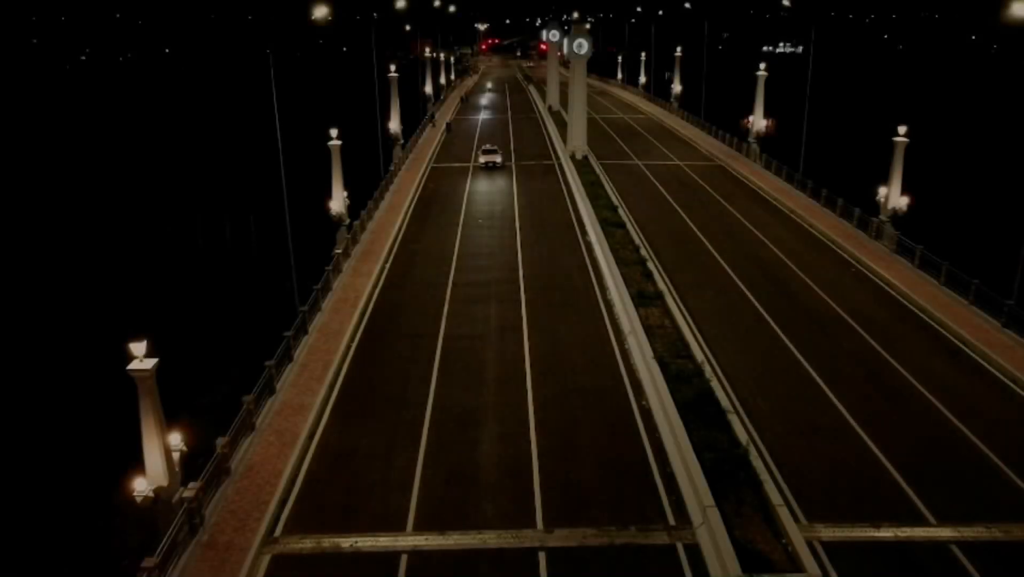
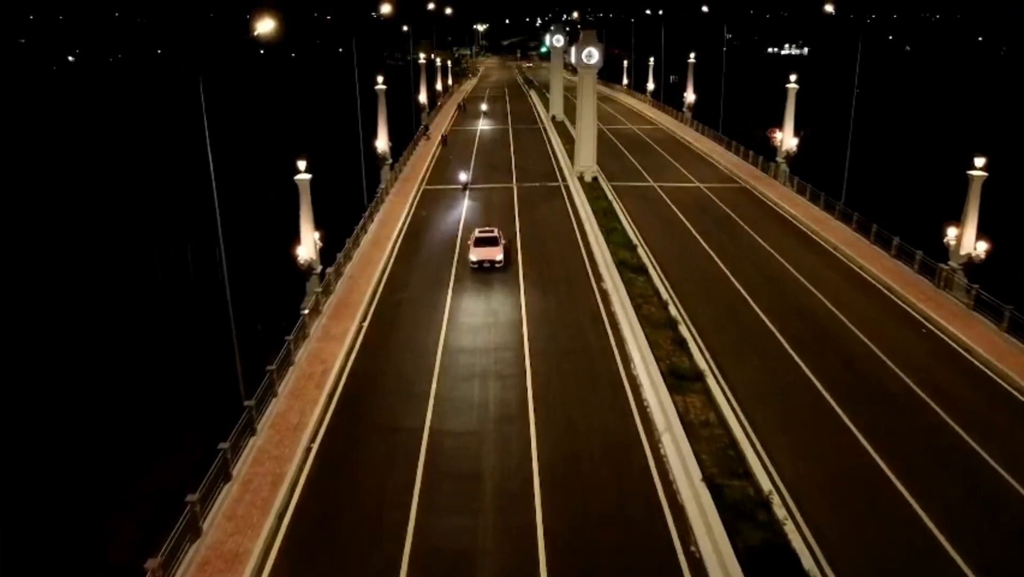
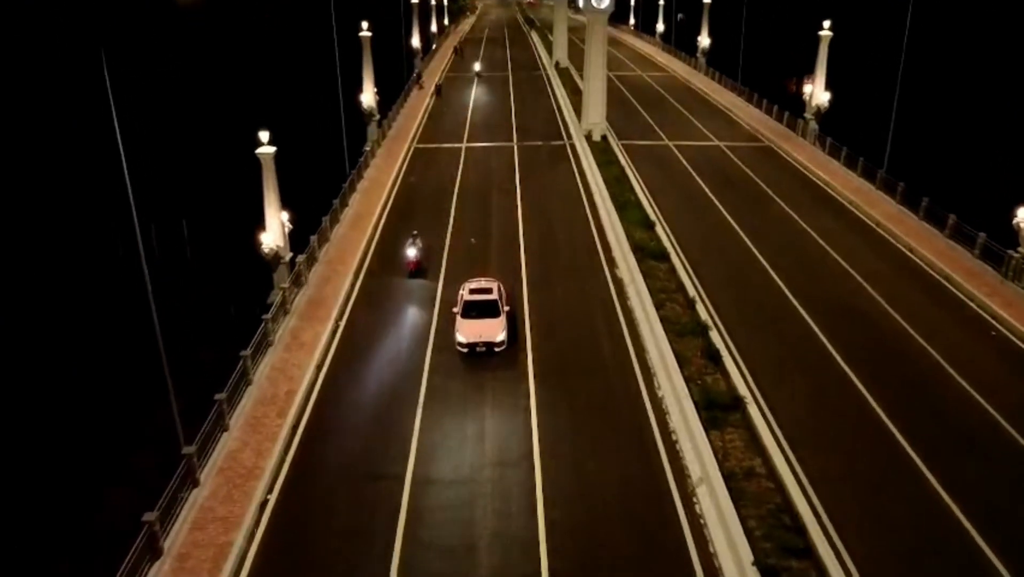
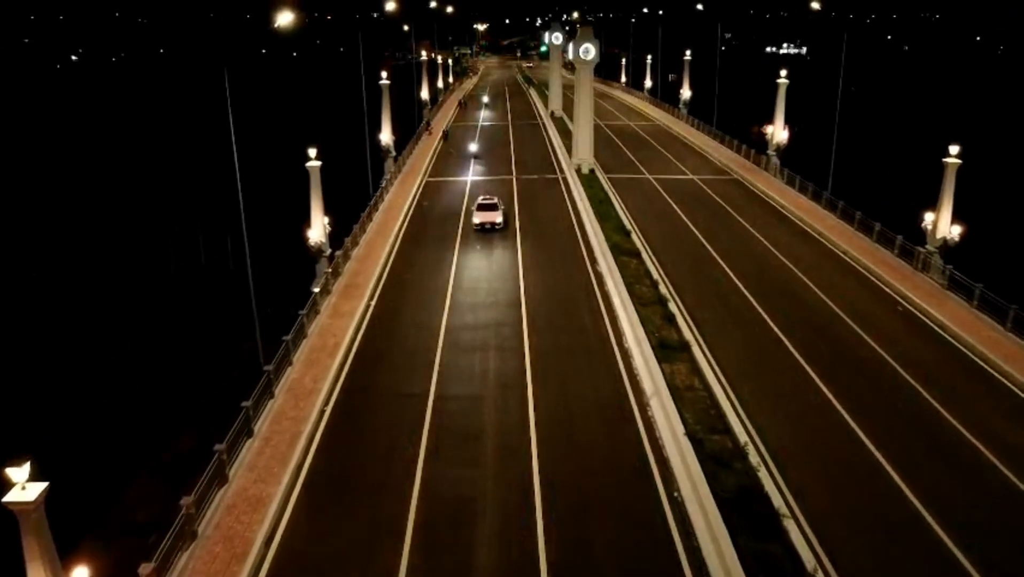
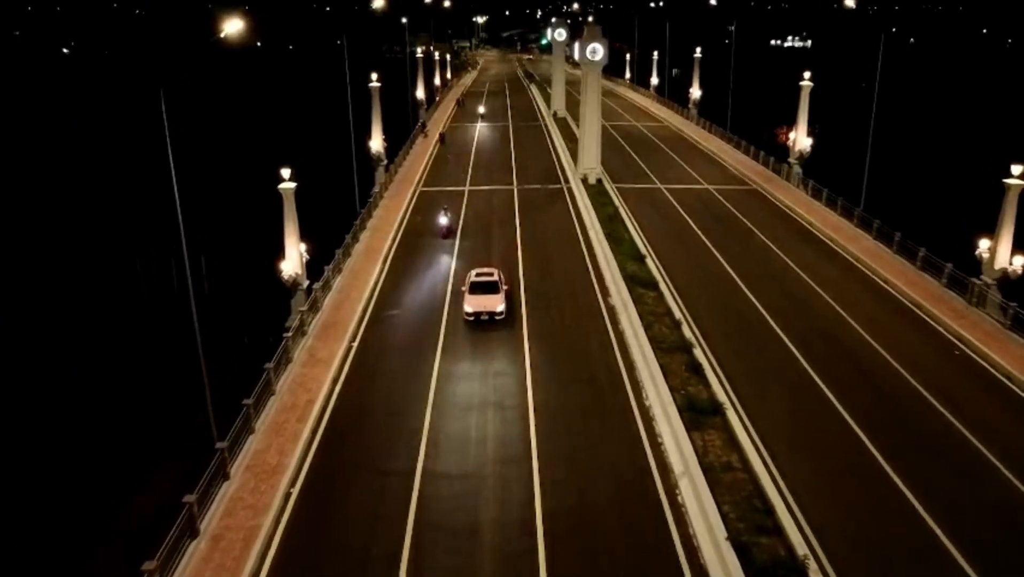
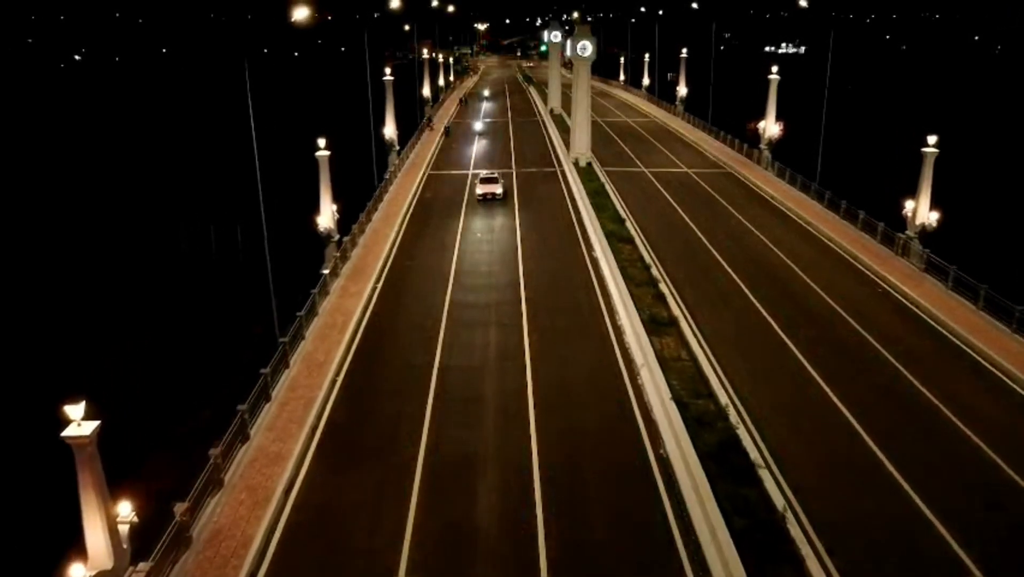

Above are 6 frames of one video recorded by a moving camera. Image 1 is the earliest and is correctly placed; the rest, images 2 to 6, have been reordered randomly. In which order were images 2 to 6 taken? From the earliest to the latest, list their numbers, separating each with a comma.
6, 4, 2, 5, 3
